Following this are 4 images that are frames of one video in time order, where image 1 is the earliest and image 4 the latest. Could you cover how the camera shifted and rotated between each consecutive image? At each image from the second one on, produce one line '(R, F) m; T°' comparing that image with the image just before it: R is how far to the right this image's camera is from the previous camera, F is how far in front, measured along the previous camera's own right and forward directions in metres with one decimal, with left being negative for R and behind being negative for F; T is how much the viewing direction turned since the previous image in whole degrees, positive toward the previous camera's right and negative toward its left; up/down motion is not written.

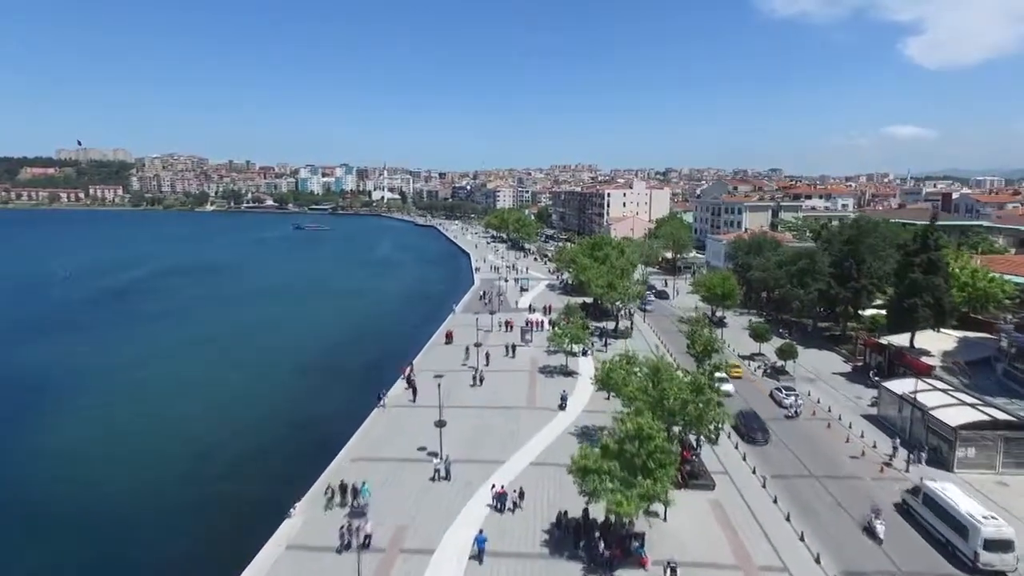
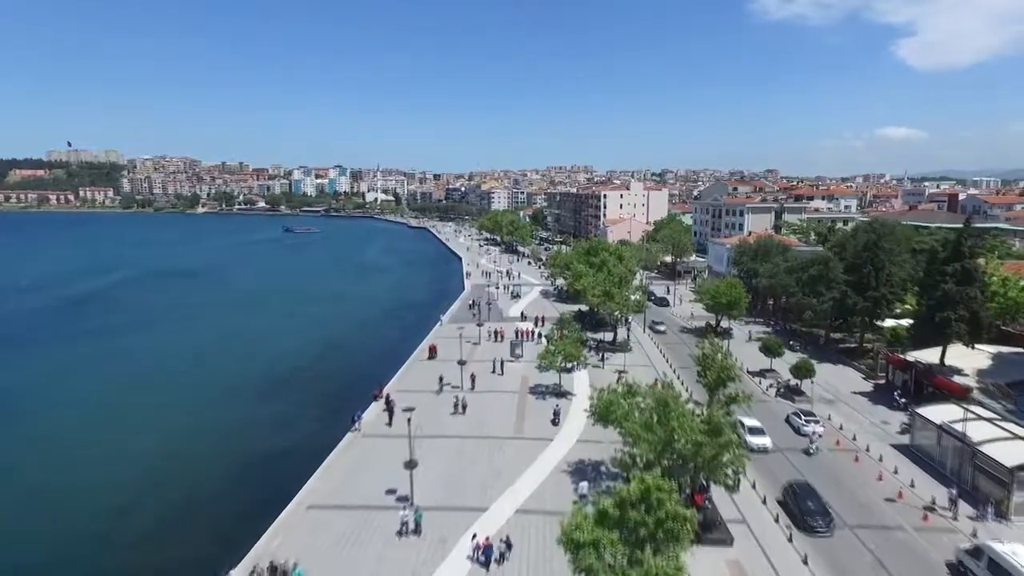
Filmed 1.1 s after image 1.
(+0.5, +3.3) m; 0°
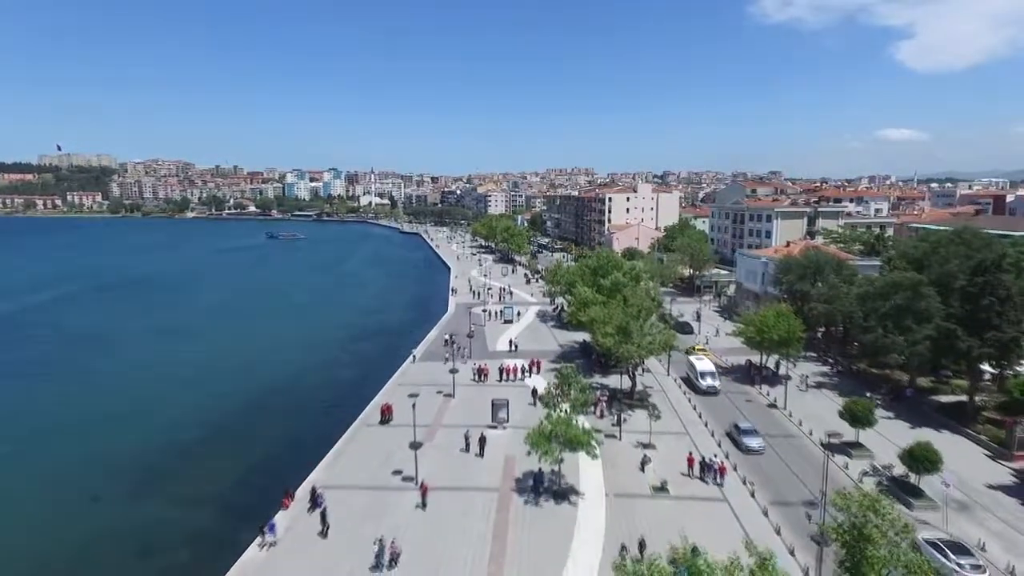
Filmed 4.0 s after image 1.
(+0.9, +10.0) m; 0°
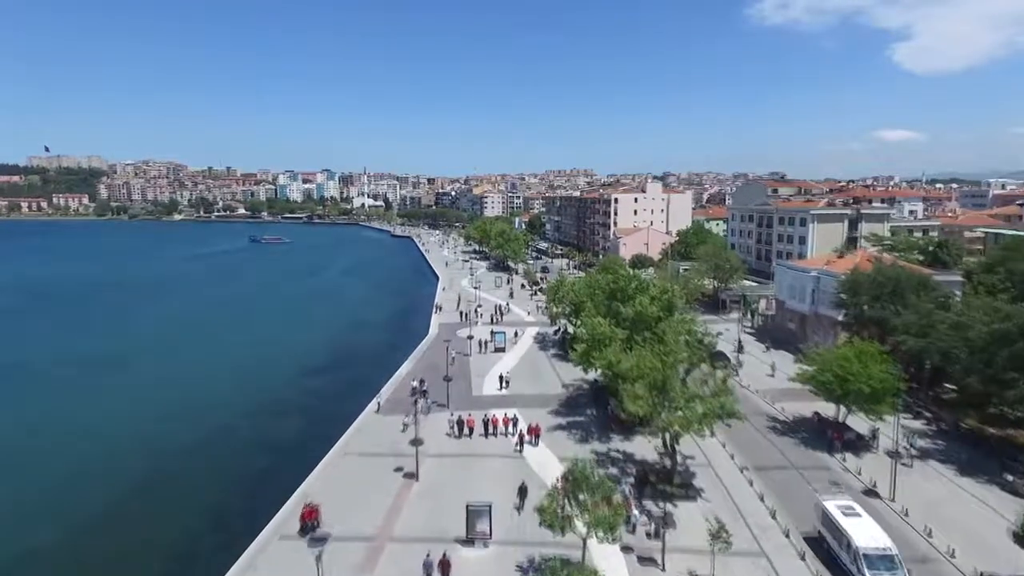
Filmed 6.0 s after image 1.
(+0.4, +9.1) m; 0°
